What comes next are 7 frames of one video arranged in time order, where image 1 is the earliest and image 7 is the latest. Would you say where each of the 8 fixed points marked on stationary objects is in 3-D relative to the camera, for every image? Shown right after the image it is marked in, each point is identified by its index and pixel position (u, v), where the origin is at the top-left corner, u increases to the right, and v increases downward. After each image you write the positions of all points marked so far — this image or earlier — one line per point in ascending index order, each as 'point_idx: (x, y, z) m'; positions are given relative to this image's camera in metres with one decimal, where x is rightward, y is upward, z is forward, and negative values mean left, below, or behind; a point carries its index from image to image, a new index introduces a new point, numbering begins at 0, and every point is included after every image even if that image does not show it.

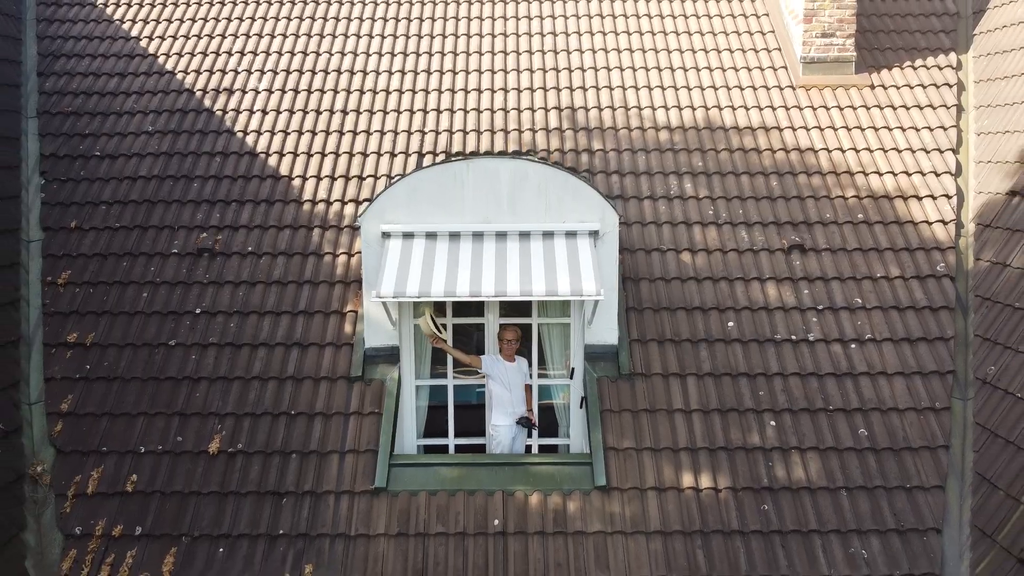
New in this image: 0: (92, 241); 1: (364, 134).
0: (-4.0, +0.4, +7.6) m
1: (-1.6, +1.6, +8.5) m
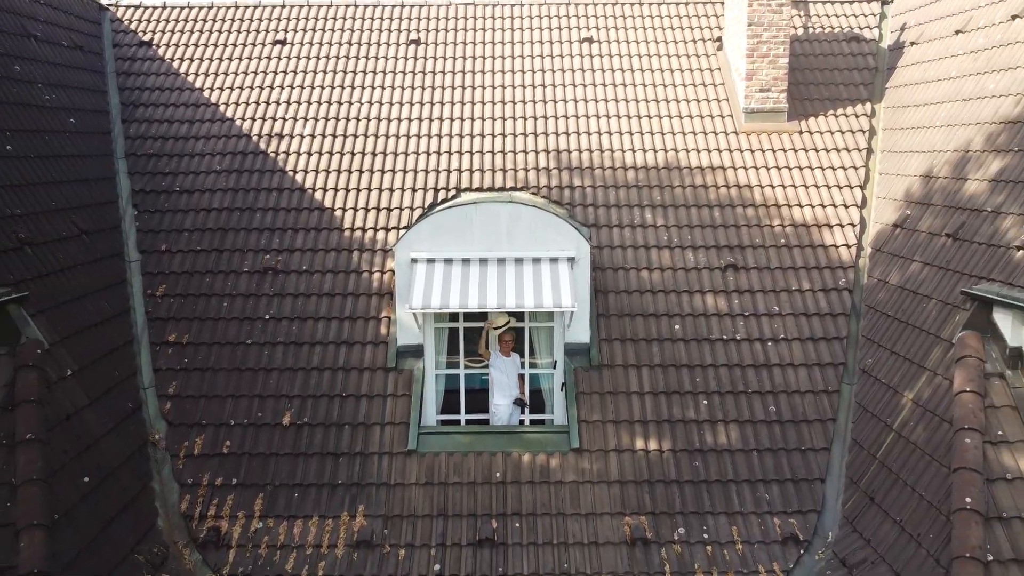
0: (-4.0, +0.3, +9.7) m
1: (-1.6, +1.5, +10.5) m
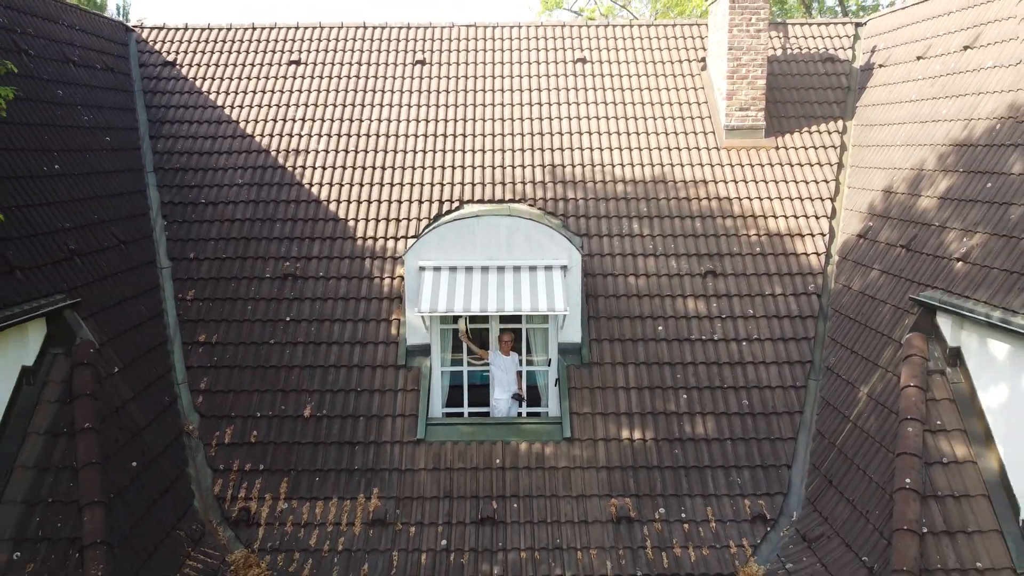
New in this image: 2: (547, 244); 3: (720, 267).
0: (-4.1, +0.3, +10.6) m
1: (-1.6, +1.5, +11.4) m
2: (+0.4, +0.5, +9.7) m
3: (+2.8, +0.3, +10.6) m
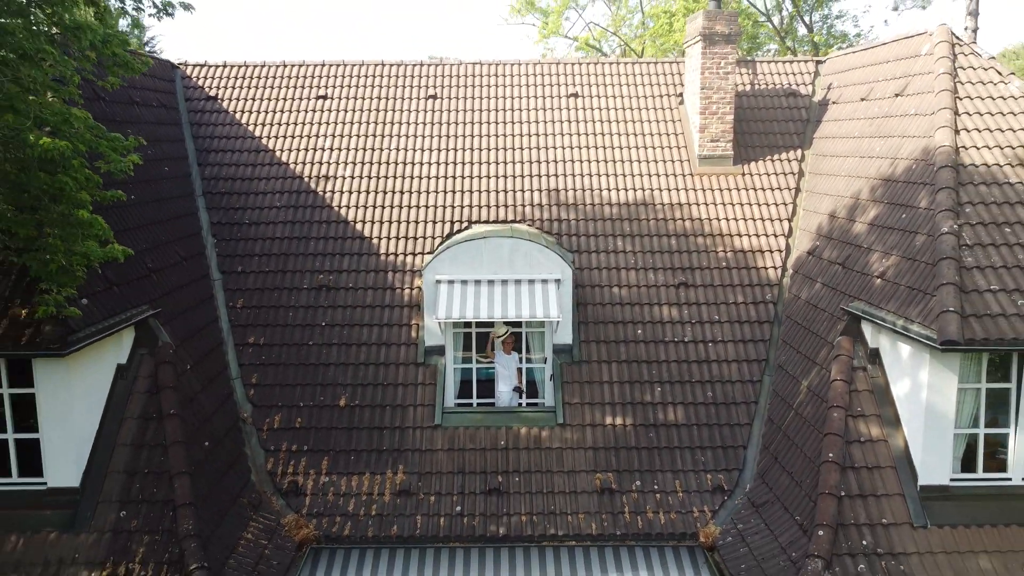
0: (-4.0, +0.1, +12.4) m
1: (-1.6, +1.3, +13.2) m
2: (+0.5, +0.4, +11.5) m
3: (+2.8, +0.1, +12.4) m
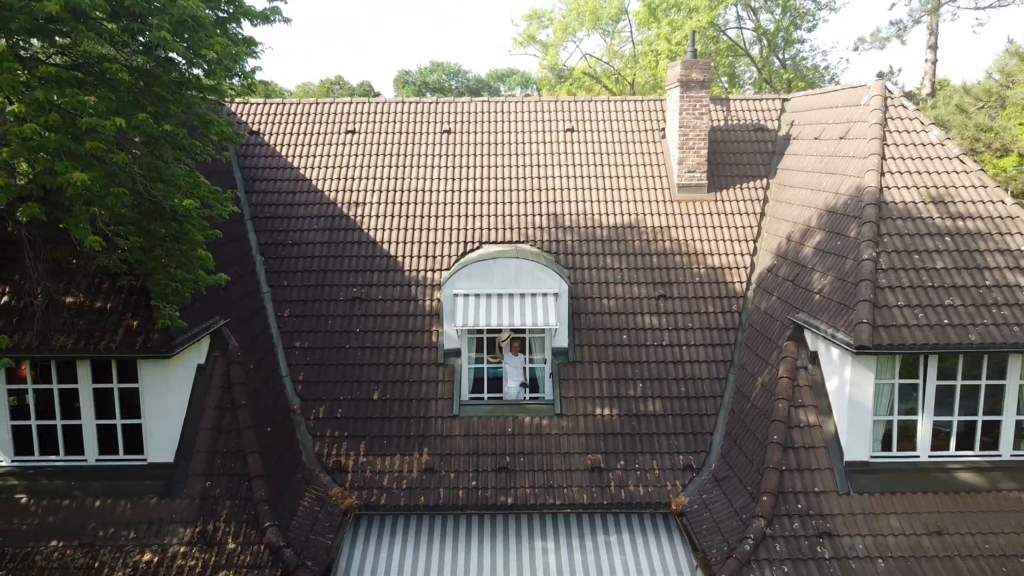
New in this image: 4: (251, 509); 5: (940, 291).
0: (-3.9, -0.1, +14.6) m
1: (-1.5, +1.1, +15.4) m
2: (+0.5, +0.2, +13.7) m
3: (+2.9, -0.1, +14.6) m
4: (-3.5, -2.9, +10.6) m
5: (+5.7, 0.0, +10.7) m
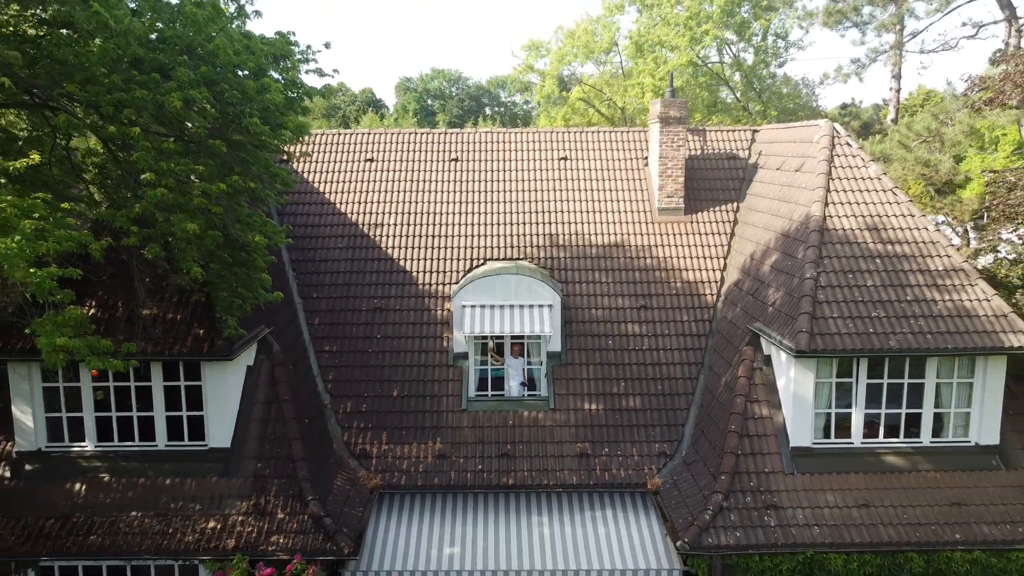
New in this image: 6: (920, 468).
0: (-3.9, -0.3, +16.8) m
1: (-1.5, +0.9, +17.6) m
2: (+0.6, -0.1, +15.9) m
3: (+2.9, -0.3, +16.8) m
4: (-3.5, -3.2, +12.7) m
5: (+5.8, -0.3, +12.9) m
6: (+6.7, -2.9, +13.0) m
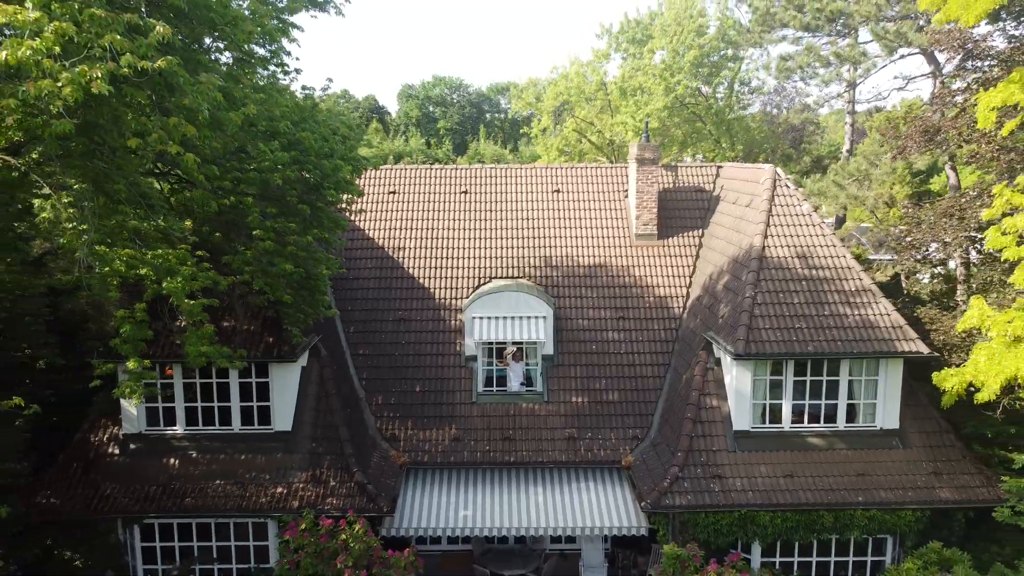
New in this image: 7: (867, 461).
0: (-3.9, -0.7, +20.3) m
1: (-1.5, +0.5, +21.1) m
2: (+0.6, -0.4, +19.4) m
3: (+2.9, -0.7, +20.3) m
4: (-3.4, -3.5, +16.2) m
5: (+5.8, -0.6, +16.4) m
6: (+6.7, -3.3, +16.5) m
7: (+7.2, -3.5, +16.3) m
